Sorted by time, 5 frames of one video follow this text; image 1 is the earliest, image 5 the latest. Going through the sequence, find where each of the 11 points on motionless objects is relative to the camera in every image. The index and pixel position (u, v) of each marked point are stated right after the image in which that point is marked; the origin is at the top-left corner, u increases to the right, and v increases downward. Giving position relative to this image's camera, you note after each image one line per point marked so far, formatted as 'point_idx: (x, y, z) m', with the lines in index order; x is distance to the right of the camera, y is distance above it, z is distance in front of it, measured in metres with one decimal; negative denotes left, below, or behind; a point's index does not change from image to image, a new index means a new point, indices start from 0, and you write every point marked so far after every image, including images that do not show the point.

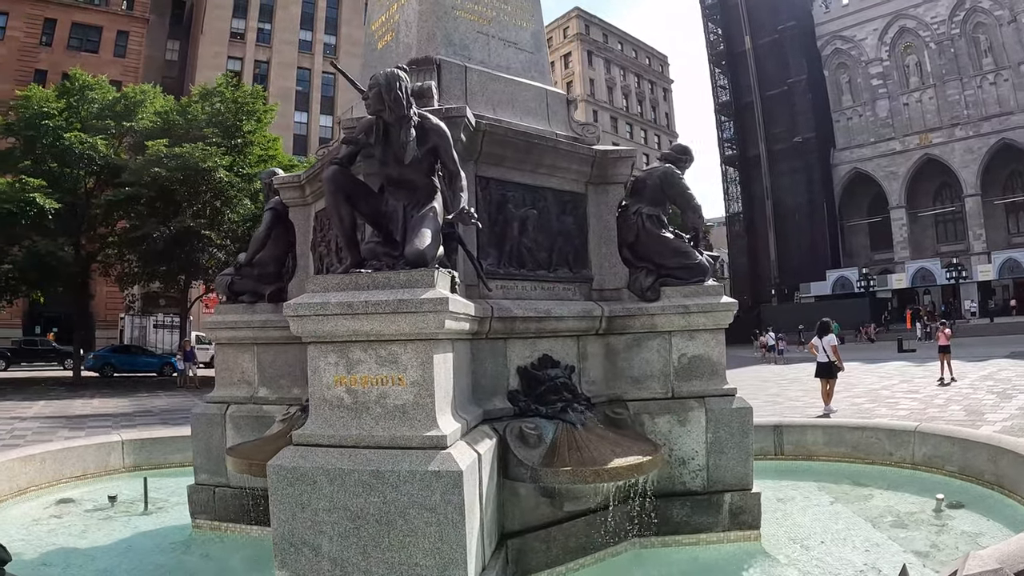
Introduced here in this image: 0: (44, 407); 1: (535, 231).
0: (-11.3, -2.9, +15.7) m
1: (+0.2, +0.5, +5.0) m
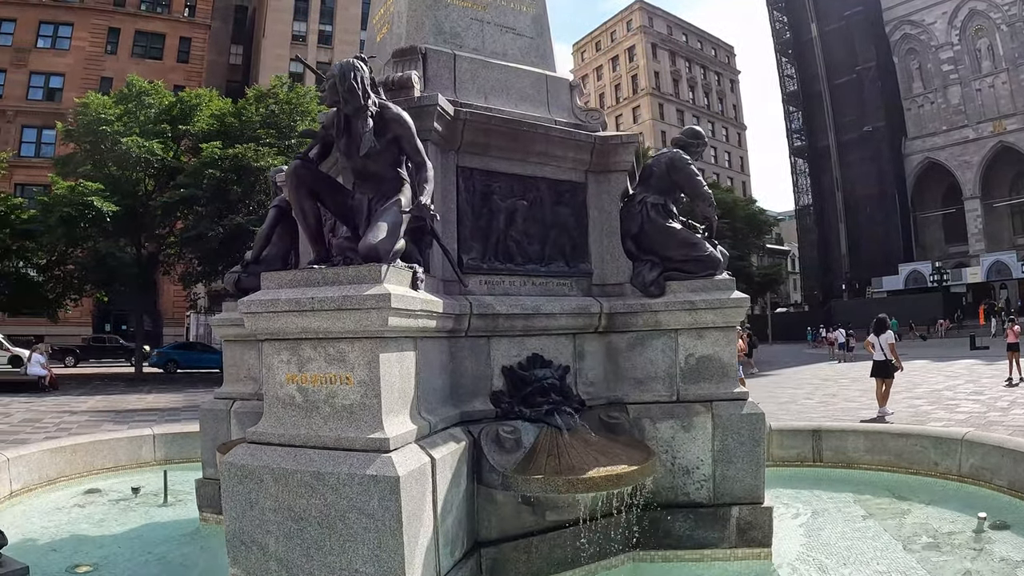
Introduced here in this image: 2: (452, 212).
0: (-10.4, -2.9, +16.3) m
1: (+0.1, +0.5, +4.7) m
2: (-0.4, +0.5, +4.4) m
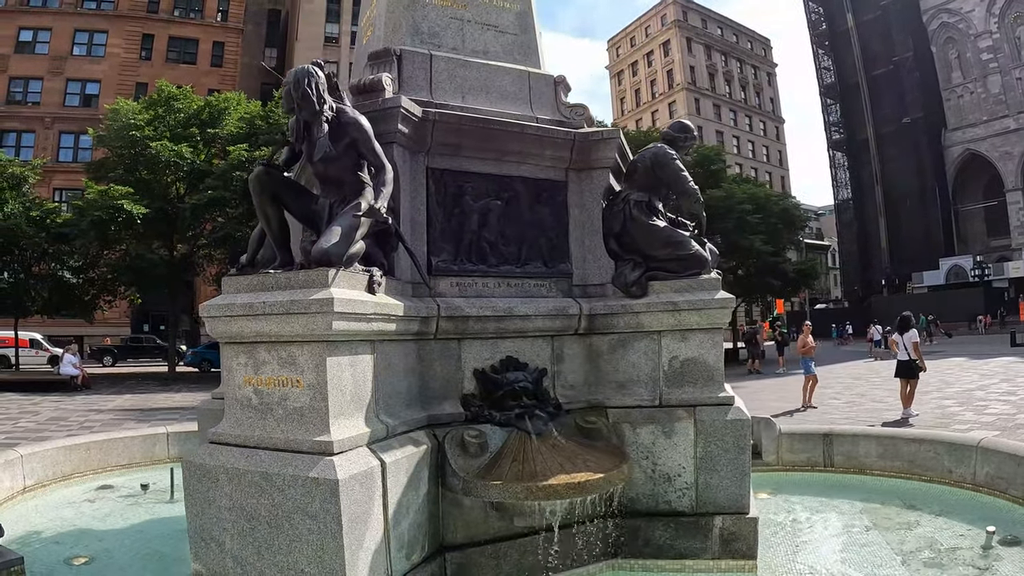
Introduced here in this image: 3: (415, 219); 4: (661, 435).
0: (-10.0, -2.9, +16.8) m
1: (-0.1, +0.5, +4.6) m
2: (-0.6, +0.5, +4.4) m
3: (-0.7, +0.5, +4.3) m
4: (+1.0, -1.0, +4.5) m
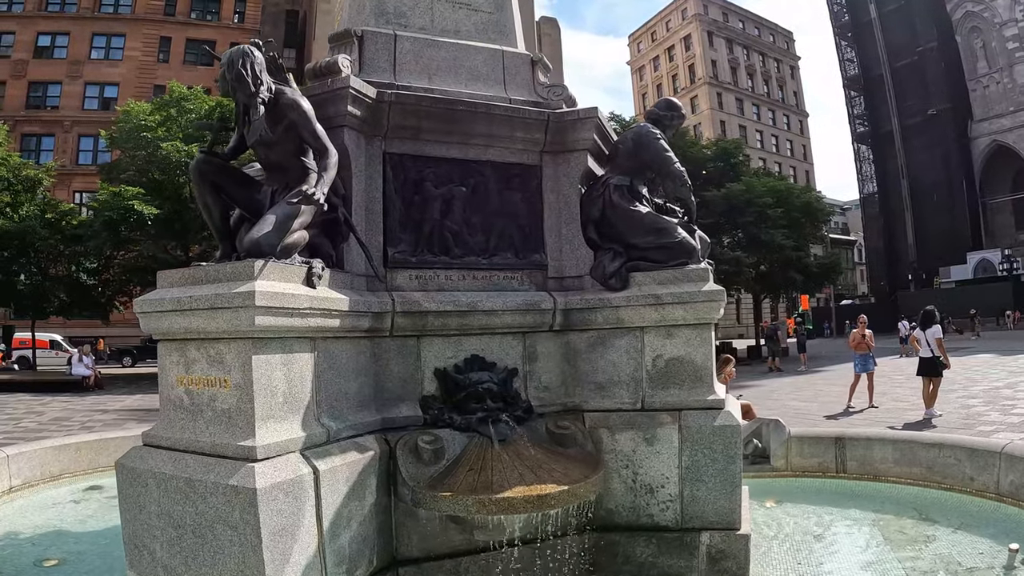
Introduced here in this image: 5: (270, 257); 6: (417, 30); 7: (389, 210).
0: (-9.7, -2.9, +16.8) m
1: (-0.3, +0.5, +4.3) m
2: (-0.8, +0.5, +4.1) m
3: (-0.9, +0.5, +4.0) m
4: (+0.8, -1.0, +4.2) m
5: (-1.2, +0.2, +3.1) m
6: (-0.7, +1.9, +4.8) m
7: (-0.8, +0.5, +4.1) m
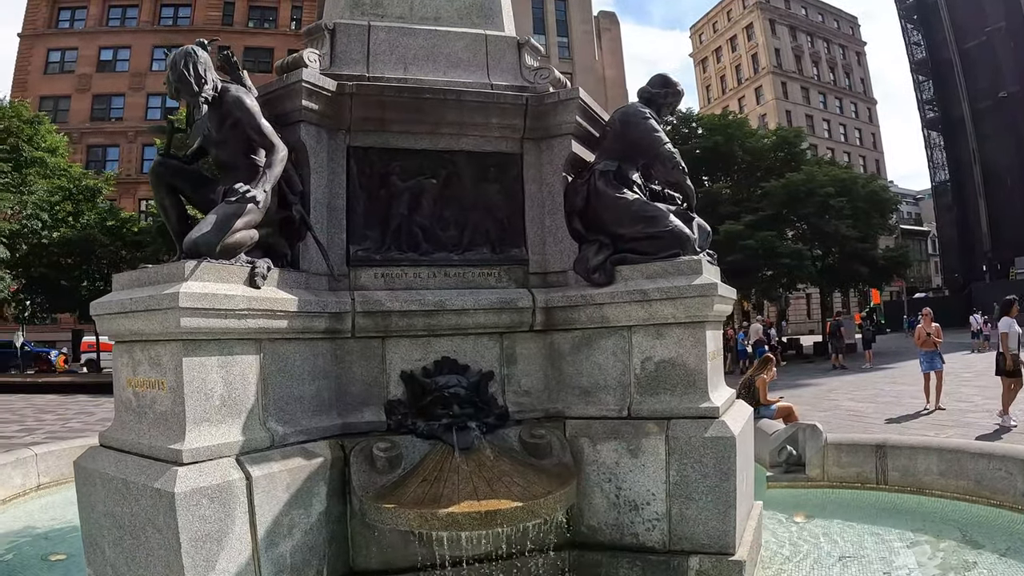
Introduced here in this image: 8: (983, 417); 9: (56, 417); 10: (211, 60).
0: (-8.7, -2.9, +17.4) m
1: (-0.5, +0.5, +4.1) m
2: (-1.0, +0.5, +3.9) m
3: (-1.1, +0.5, +3.8) m
4: (+0.7, -0.9, +3.9) m
5: (-1.4, +0.2, +3.0) m
6: (-0.8, +1.9, +4.6) m
7: (-0.9, +0.5, +4.0) m
8: (+7.7, -2.1, +10.7) m
9: (-9.0, -2.5, +12.9) m
10: (-1.5, +1.2, +3.3) m
